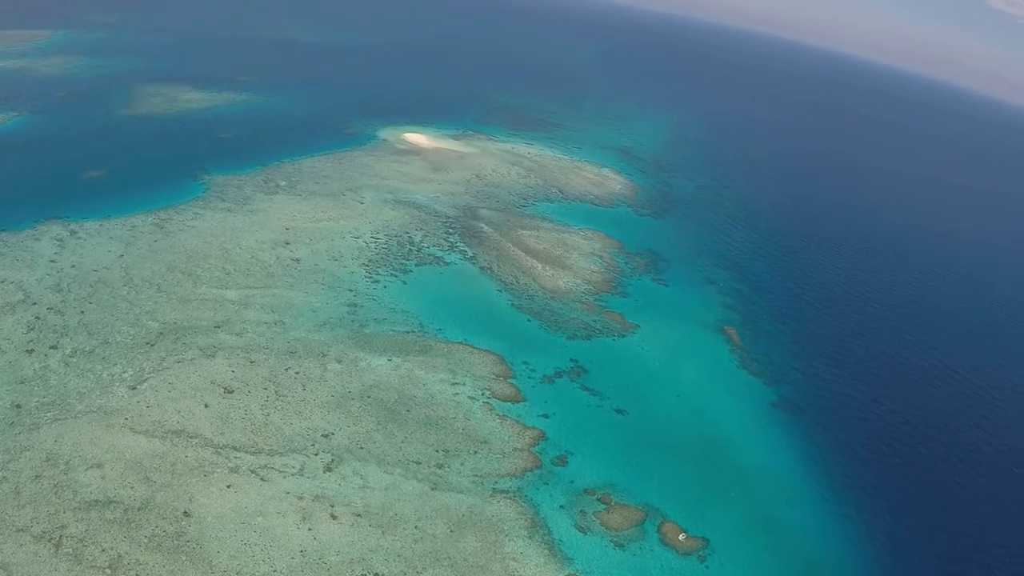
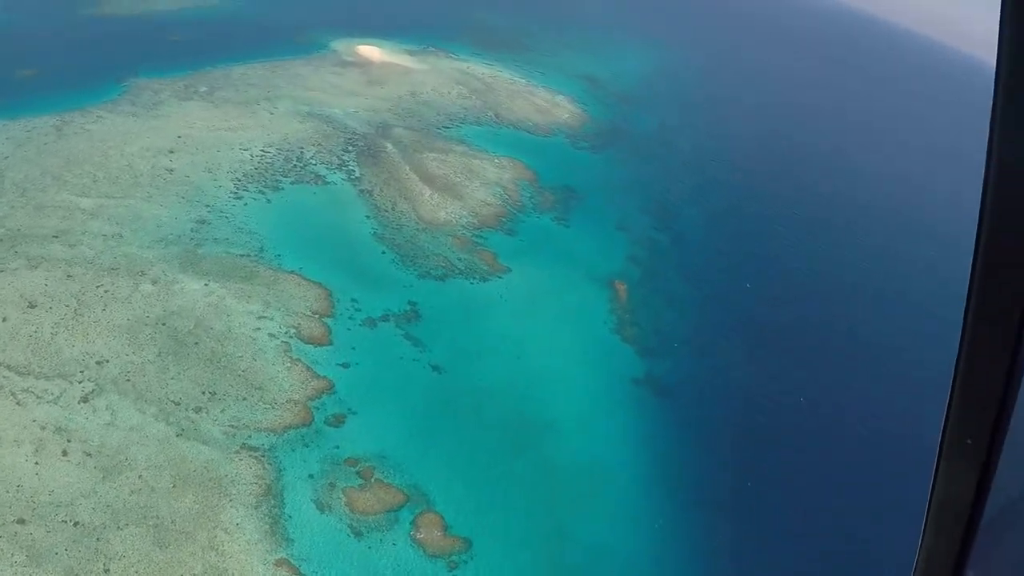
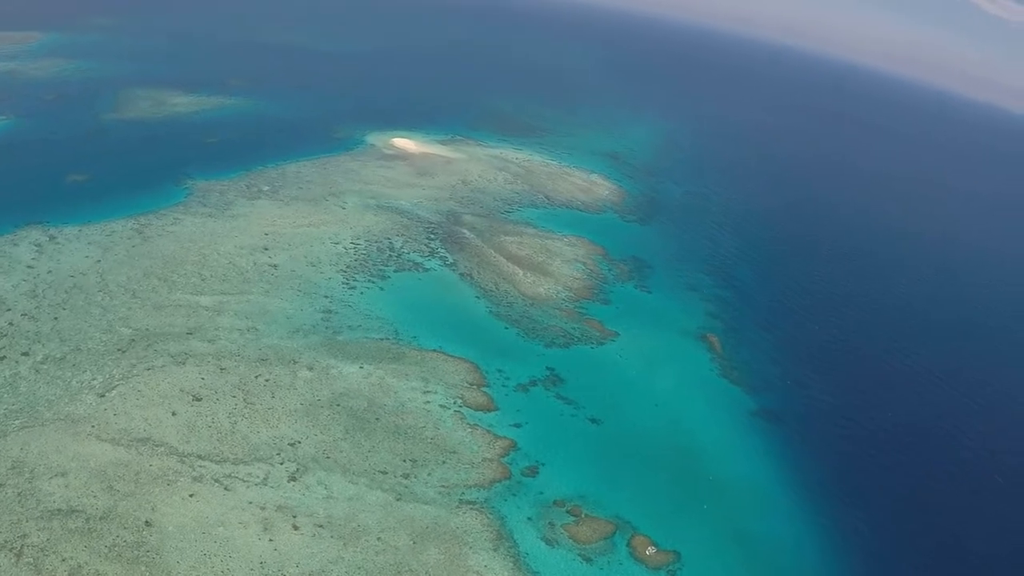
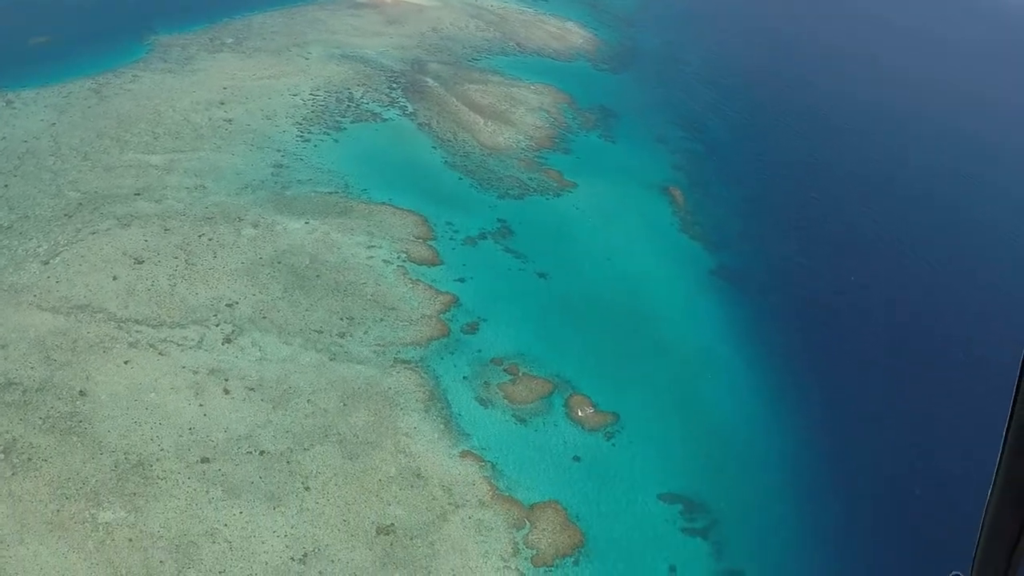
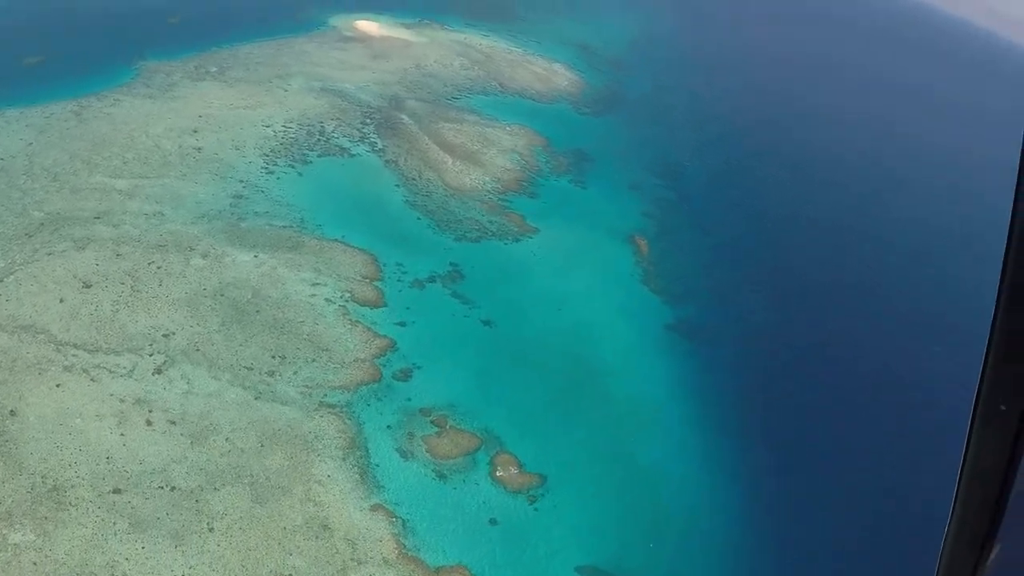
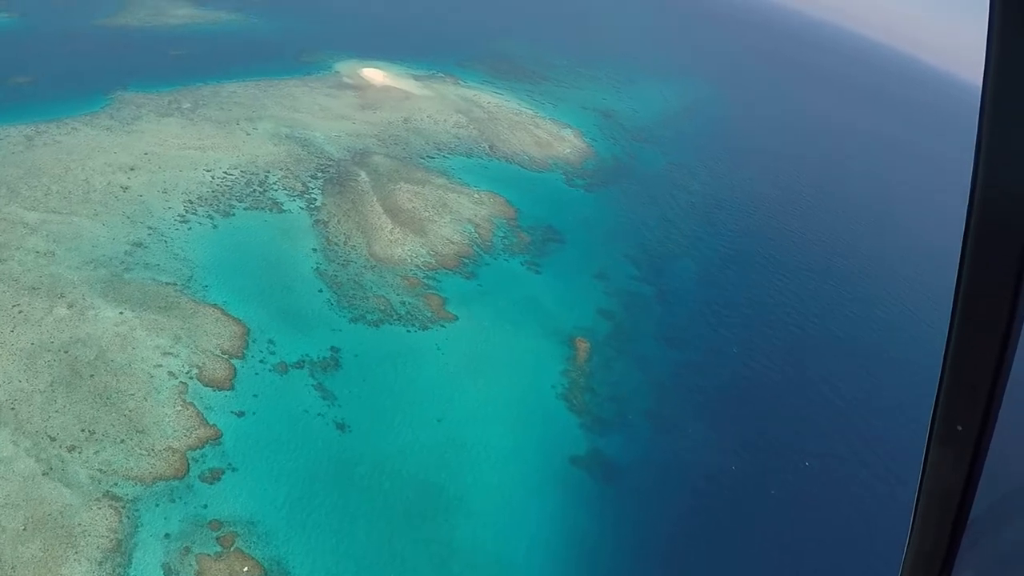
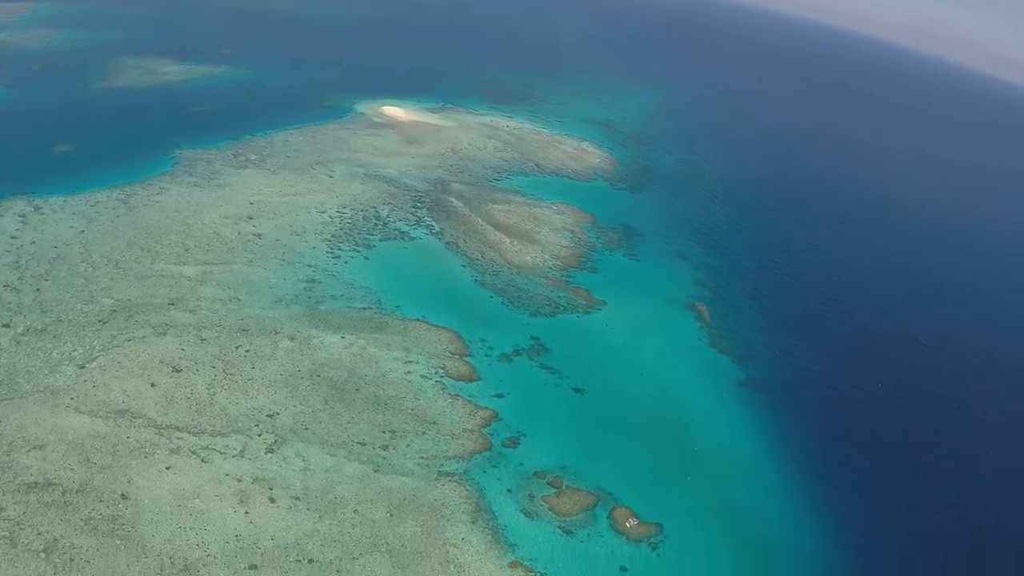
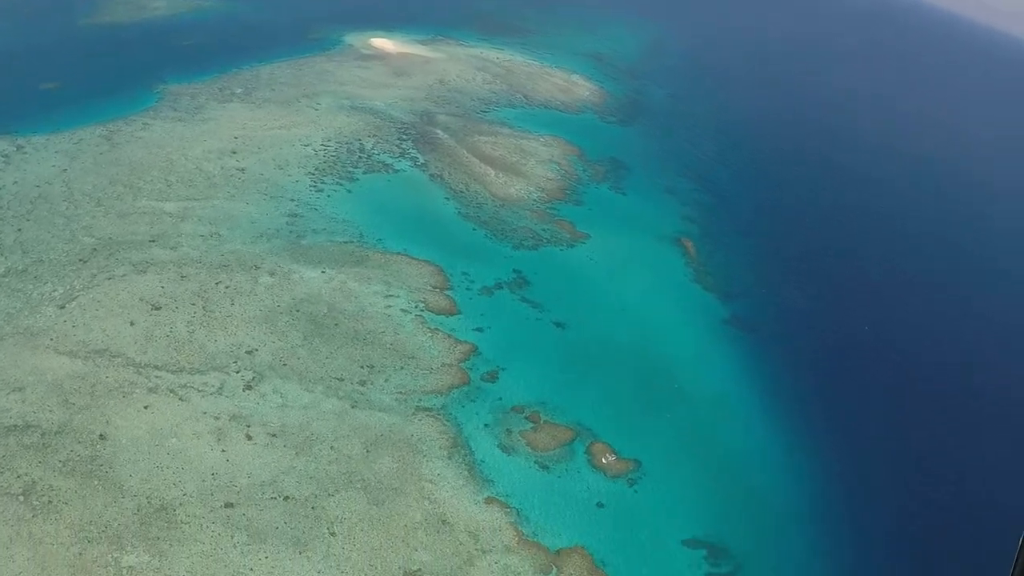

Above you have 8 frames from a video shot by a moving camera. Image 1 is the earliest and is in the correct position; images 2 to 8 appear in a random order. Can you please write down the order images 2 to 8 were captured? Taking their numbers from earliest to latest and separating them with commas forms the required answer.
3, 7, 8, 4, 5, 2, 6
